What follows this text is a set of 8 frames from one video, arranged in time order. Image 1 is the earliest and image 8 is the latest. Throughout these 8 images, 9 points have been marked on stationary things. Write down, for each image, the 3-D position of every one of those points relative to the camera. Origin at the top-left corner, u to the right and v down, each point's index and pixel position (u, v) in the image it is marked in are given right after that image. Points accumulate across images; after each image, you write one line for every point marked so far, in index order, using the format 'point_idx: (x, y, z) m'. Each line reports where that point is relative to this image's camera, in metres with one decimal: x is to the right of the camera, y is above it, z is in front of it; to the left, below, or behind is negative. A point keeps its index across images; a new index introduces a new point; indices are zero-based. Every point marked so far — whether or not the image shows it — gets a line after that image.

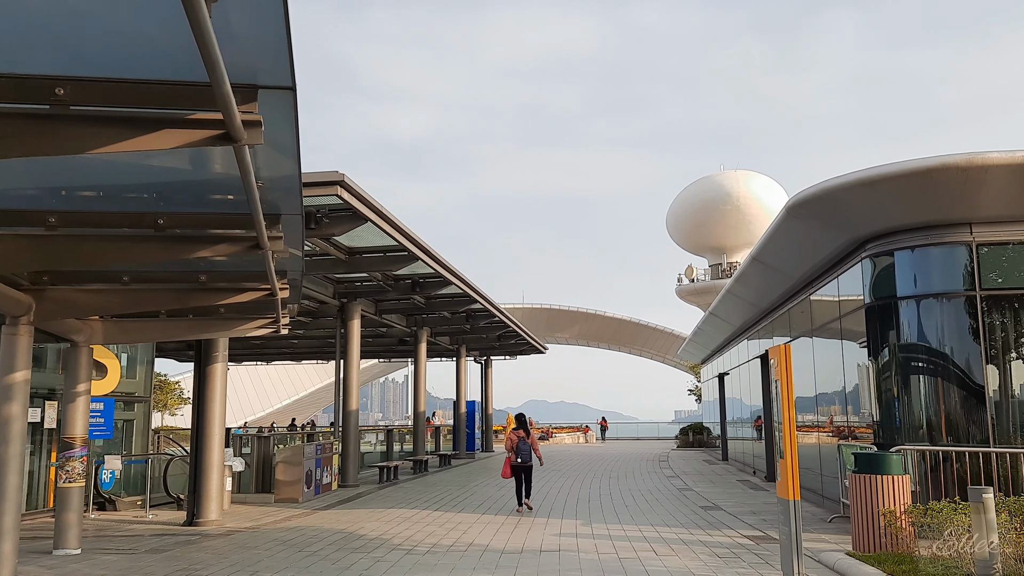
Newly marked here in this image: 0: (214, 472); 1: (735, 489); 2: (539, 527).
0: (-4.2, -2.6, +11.3) m
1: (+4.5, -4.0, +16.1) m
2: (+0.3, -3.1, +10.4) m
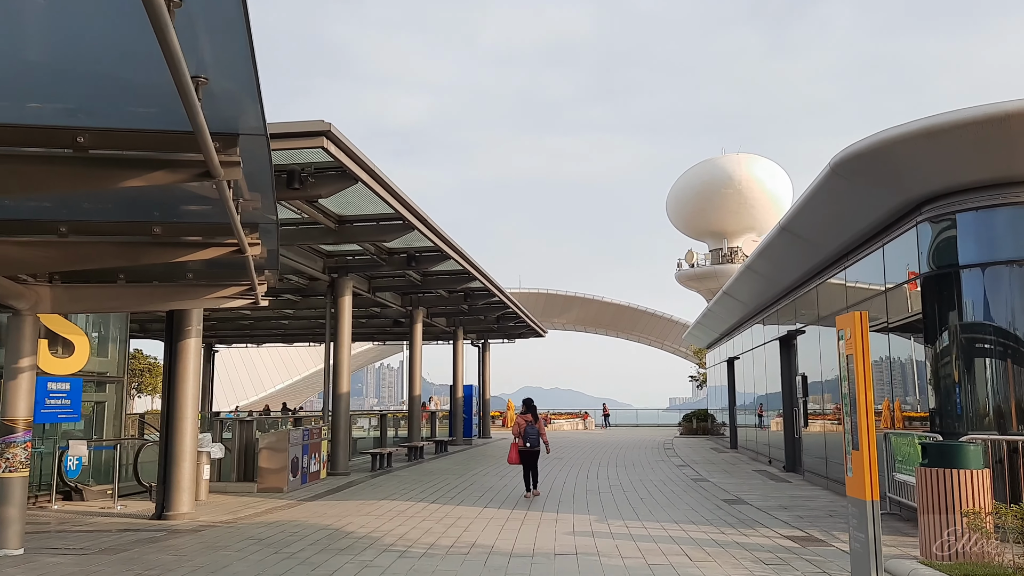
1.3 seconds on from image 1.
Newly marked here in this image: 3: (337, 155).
0: (-4.1, -2.2, +10.2) m
1: (+4.6, -3.6, +15.0) m
2: (+0.4, -2.7, +9.3) m
3: (-2.0, +1.5, +9.3) m
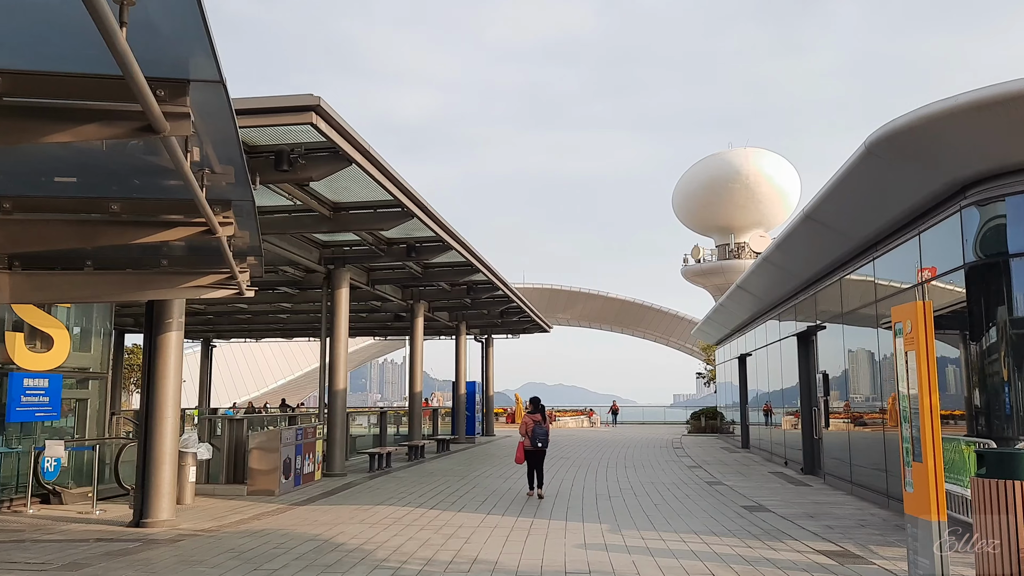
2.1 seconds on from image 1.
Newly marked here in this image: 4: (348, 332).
0: (-4.1, -2.1, +9.5) m
1: (+4.6, -3.5, +14.2) m
2: (+0.5, -2.6, +8.5) m
3: (-2.0, +1.7, +8.5) m
4: (-3.2, -0.8, +15.5) m
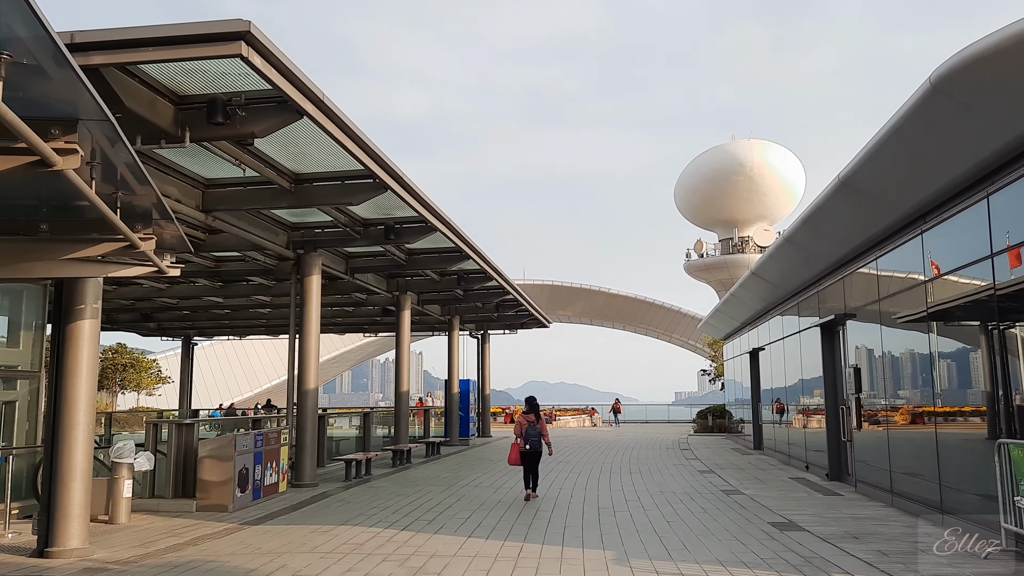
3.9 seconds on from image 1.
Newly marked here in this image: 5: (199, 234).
0: (-4.2, -1.9, +7.8) m
1: (+4.5, -3.2, +12.6) m
2: (+0.3, -2.4, +6.9) m
3: (-2.1, +1.9, +6.9) m
4: (-3.3, -0.6, +13.8) m
5: (-5.2, +0.9, +13.5) m
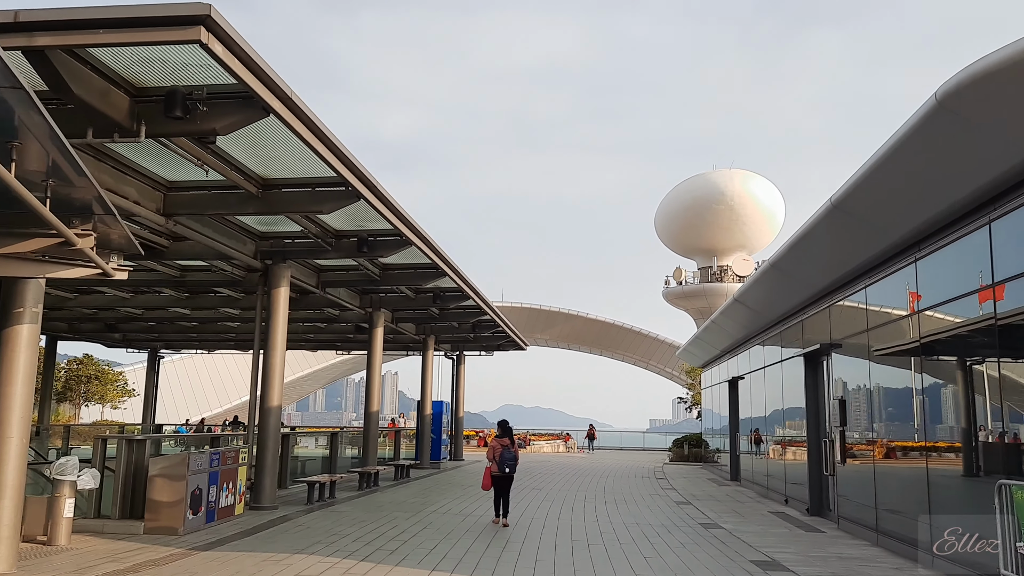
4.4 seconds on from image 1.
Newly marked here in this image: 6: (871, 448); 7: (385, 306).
0: (-4.5, -1.9, +7.2) m
1: (+4.0, -3.6, +12.1) m
2: (0.0, -2.5, +6.3) m
3: (-2.3, +1.8, +6.4) m
4: (-3.7, -0.8, +13.2) m
5: (-5.6, +0.8, +12.9) m
6: (+5.0, -2.3, +11.2) m
7: (-3.1, -0.4, +19.5) m
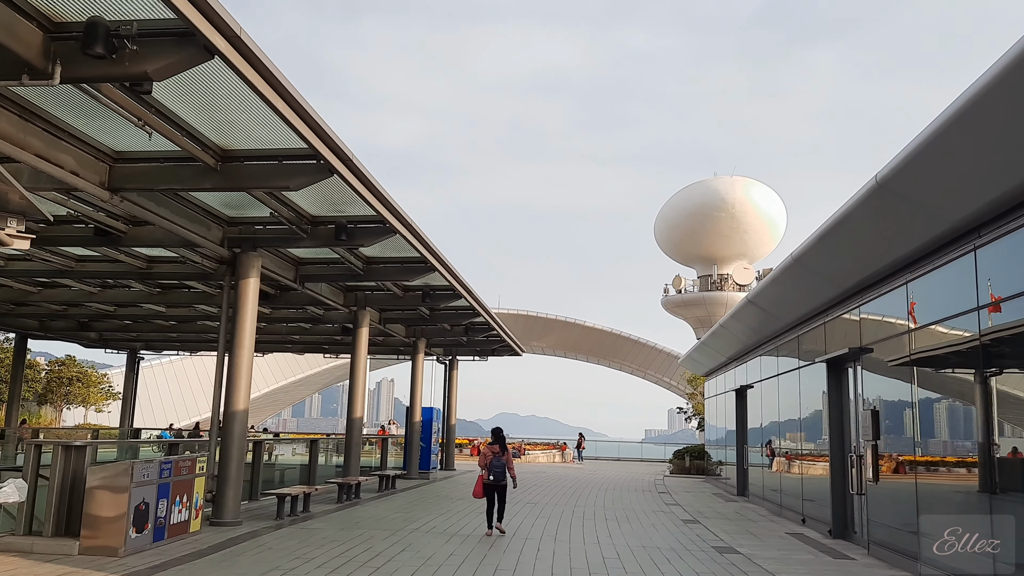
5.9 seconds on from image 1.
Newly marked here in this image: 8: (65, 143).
0: (-4.6, -1.7, +5.9) m
1: (+3.9, -3.6, +10.8) m
2: (-0.1, -2.4, +5.0) m
3: (-2.3, +2.0, +5.1) m
4: (-3.8, -0.7, +11.9) m
5: (-5.7, +0.9, +11.6) m
6: (+4.9, -2.2, +9.9) m
7: (-3.2, -0.4, +18.2) m
8: (-4.7, +1.5, +8.5) m
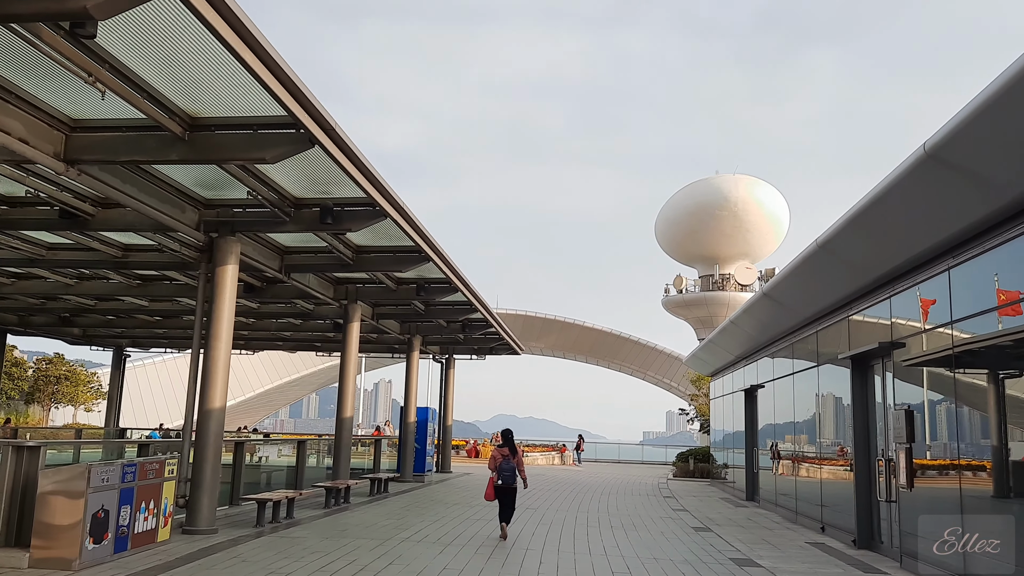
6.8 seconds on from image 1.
0: (-4.6, -1.5, +4.9) m
1: (+3.9, -3.4, +9.9) m
2: (0.0, -2.2, +4.1) m
3: (-2.3, +2.2, +4.2) m
4: (-3.8, -0.5, +11.0) m
5: (-5.7, +1.1, +10.7) m
6: (+4.9, -2.1, +9.0) m
7: (-3.2, -0.2, +17.3) m
8: (-4.7, +1.7, +7.5) m
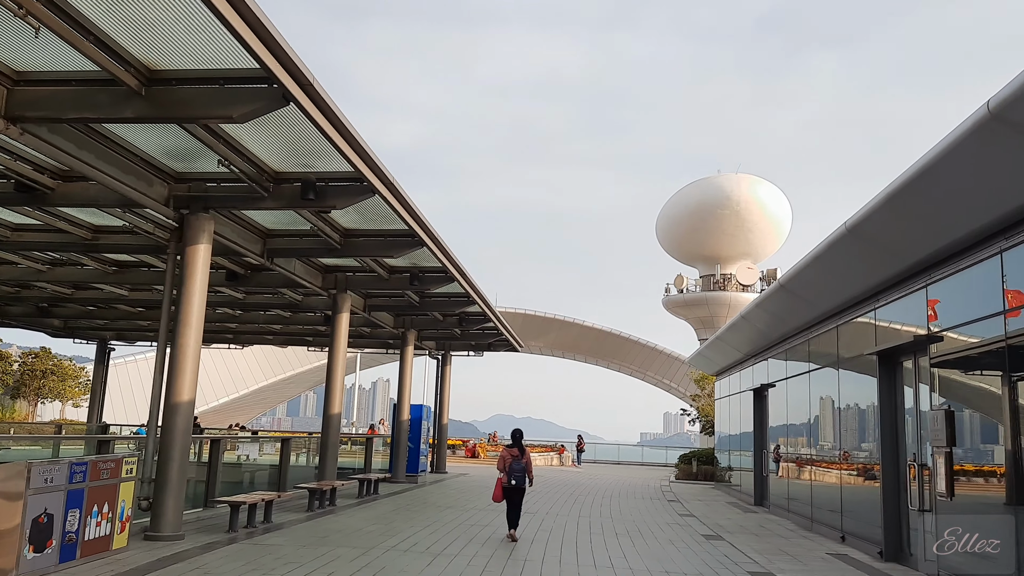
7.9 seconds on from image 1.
0: (-4.6, -1.2, +4.0) m
1: (+3.9, -3.3, +8.9) m
2: (-0.1, -2.0, +3.2) m
3: (-2.3, +2.4, +3.3) m
4: (-3.8, -0.3, +10.1) m
5: (-5.7, +1.3, +9.7) m
6: (+4.9, -1.9, +8.0) m
7: (-3.2, 0.0, +16.3) m
8: (-4.7, +1.9, +6.6) m
